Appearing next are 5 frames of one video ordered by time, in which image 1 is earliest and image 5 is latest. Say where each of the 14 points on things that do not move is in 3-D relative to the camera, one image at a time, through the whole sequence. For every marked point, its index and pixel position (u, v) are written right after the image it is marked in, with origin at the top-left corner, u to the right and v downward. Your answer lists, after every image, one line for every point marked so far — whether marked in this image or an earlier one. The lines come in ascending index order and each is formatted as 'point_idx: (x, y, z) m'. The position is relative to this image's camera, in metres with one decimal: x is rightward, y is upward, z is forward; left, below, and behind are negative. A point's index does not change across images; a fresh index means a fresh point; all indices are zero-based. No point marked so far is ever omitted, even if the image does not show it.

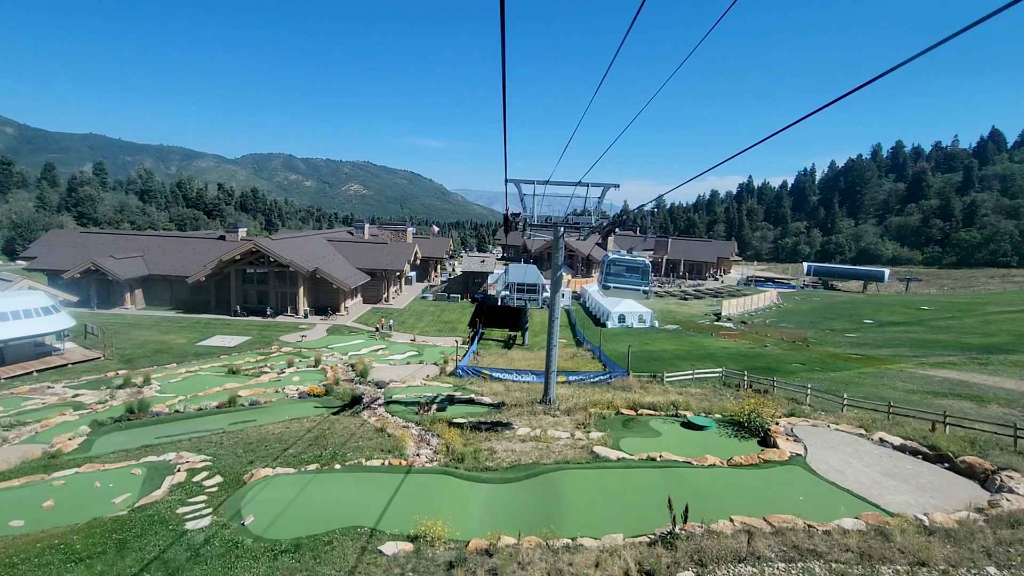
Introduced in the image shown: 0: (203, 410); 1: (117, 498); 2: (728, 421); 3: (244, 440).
0: (-12.0, -4.8, +19.4) m
1: (-9.4, -5.0, +12.0) m
2: (+7.0, -4.3, +16.1) m
3: (-8.3, -4.7, +15.6) m
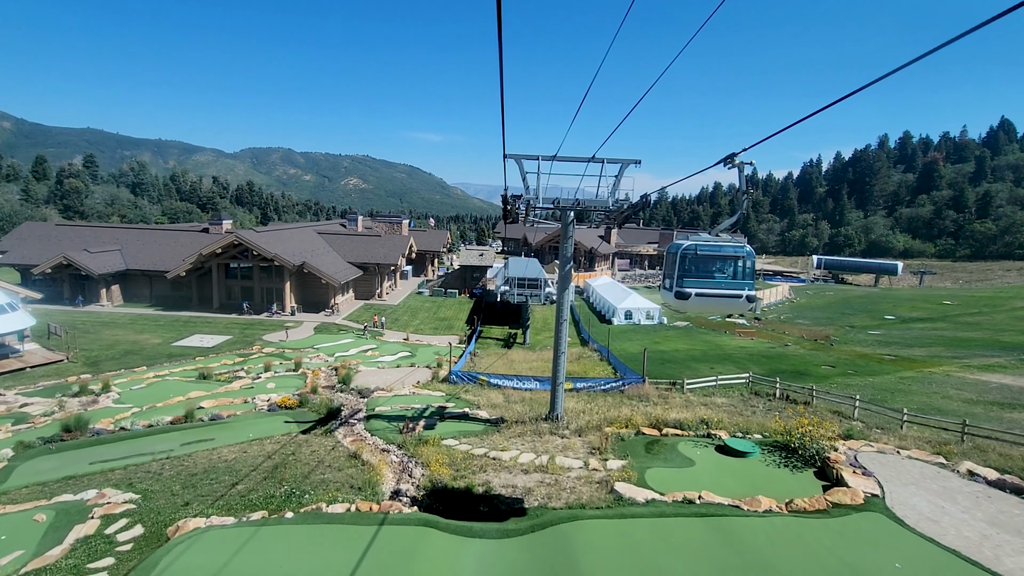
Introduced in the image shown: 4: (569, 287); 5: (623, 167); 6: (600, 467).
0: (-12.0, -4.7, +16.7) m
1: (-9.4, -5.0, +9.3) m
2: (+7.0, -4.2, +13.4) m
3: (-8.3, -4.7, +12.9) m
4: (+1.7, +0.1, +14.6) m
5: (+3.1, +3.5, +14.3) m
6: (+2.2, -4.4, +12.2) m
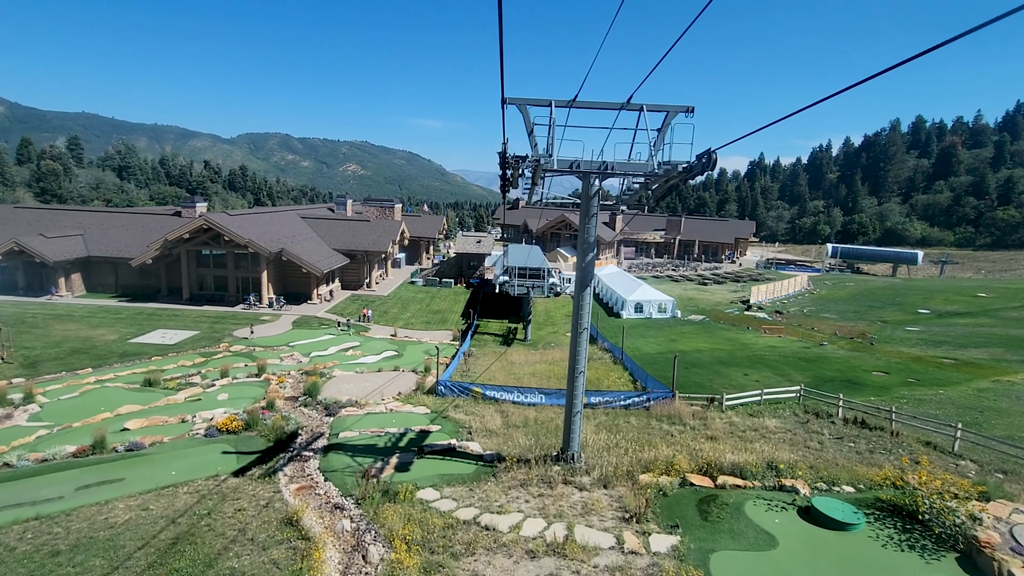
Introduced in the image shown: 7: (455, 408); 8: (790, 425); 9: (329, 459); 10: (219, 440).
0: (-12.0, -4.5, +12.9) m
1: (-9.4, -5.0, +5.5) m
2: (+7.0, -4.2, +9.6) m
3: (-8.3, -4.6, +9.1) m
4: (+1.7, +0.1, +10.7) m
5: (+3.2, +3.5, +10.3) m
6: (+2.2, -4.4, +8.4) m
7: (-2.0, -4.1, +17.3) m
8: (+8.4, -4.1, +15.2) m
9: (-4.7, -4.3, +12.8) m
10: (-8.5, -4.4, +14.6) m
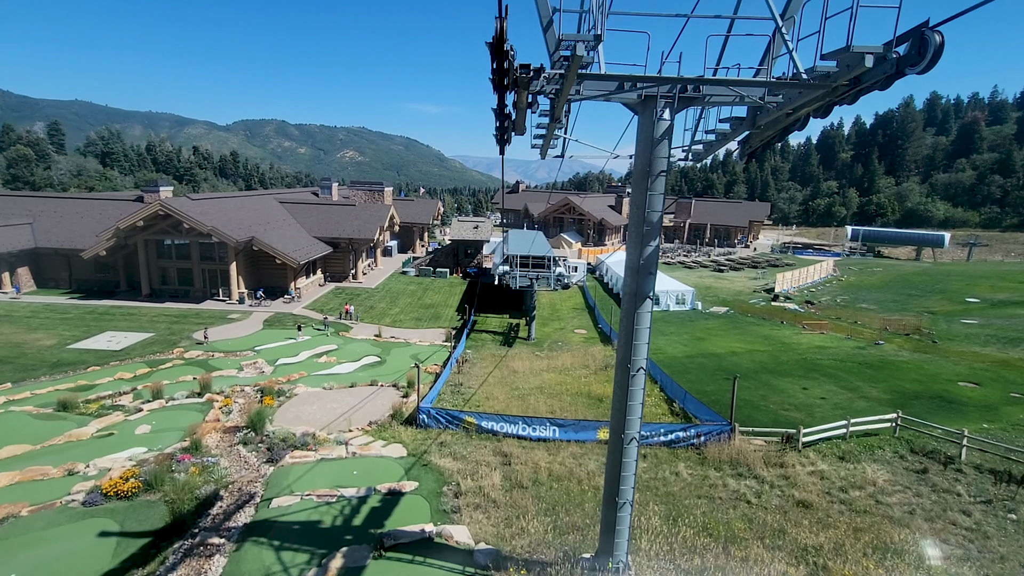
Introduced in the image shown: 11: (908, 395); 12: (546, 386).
0: (-11.9, -4.8, +8.7) m
1: (-9.3, -5.4, +1.2) m
2: (+7.1, -4.3, +5.3) m
3: (-8.2, -4.9, +4.8) m
4: (+1.7, 0.0, +6.3) m
5: (+3.2, +3.3, +5.8) m
6: (+2.3, -4.6, +4.1) m
7: (-1.8, -4.1, +13.0) m
8: (+8.5, -4.1, +10.9) m
9: (-4.6, -4.5, +8.5) m
10: (-8.4, -4.6, +10.3) m
11: (+13.5, -3.6, +17.1) m
12: (+1.3, -3.9, +19.1) m
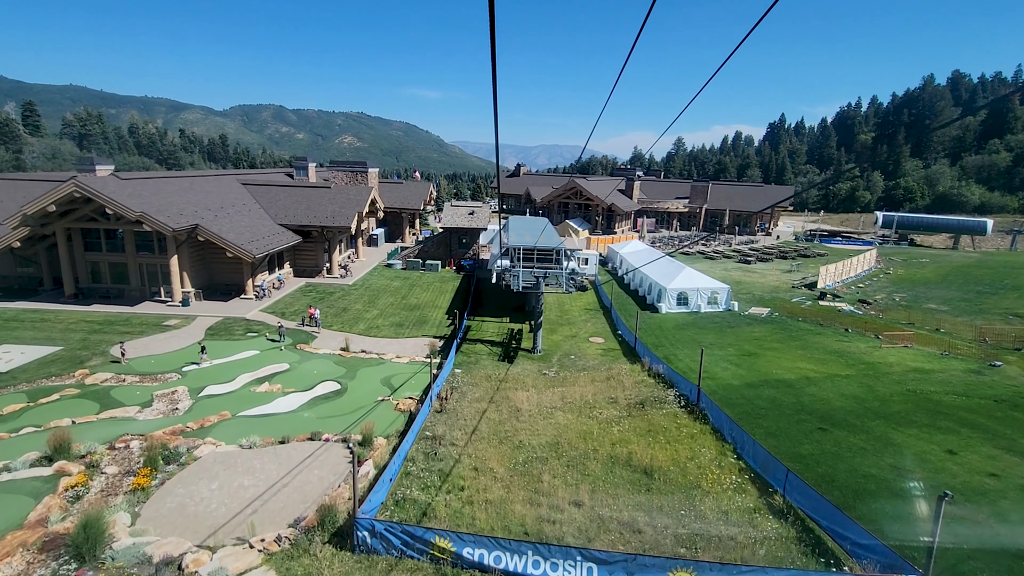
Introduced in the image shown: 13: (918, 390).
0: (-11.8, -5.4, +2.8) m
1: (-9.2, -6.2, -4.6) m
2: (+7.1, -5.0, -0.6) m
3: (-8.2, -5.6, -1.1) m
4: (+1.8, -0.7, +0.3) m
5: (+3.3, +2.7, -0.3) m
6: (+2.3, -5.3, -1.8) m
7: (-1.8, -4.6, +7.1) m
8: (+8.6, -4.6, +5.0) m
9: (-4.5, -5.1, +2.6) m
10: (-8.4, -5.1, +4.5) m
11: (+13.6, -4.0, +11.2) m
12: (+1.3, -4.2, +13.2) m
13: (+13.4, -3.4, +16.7) m
